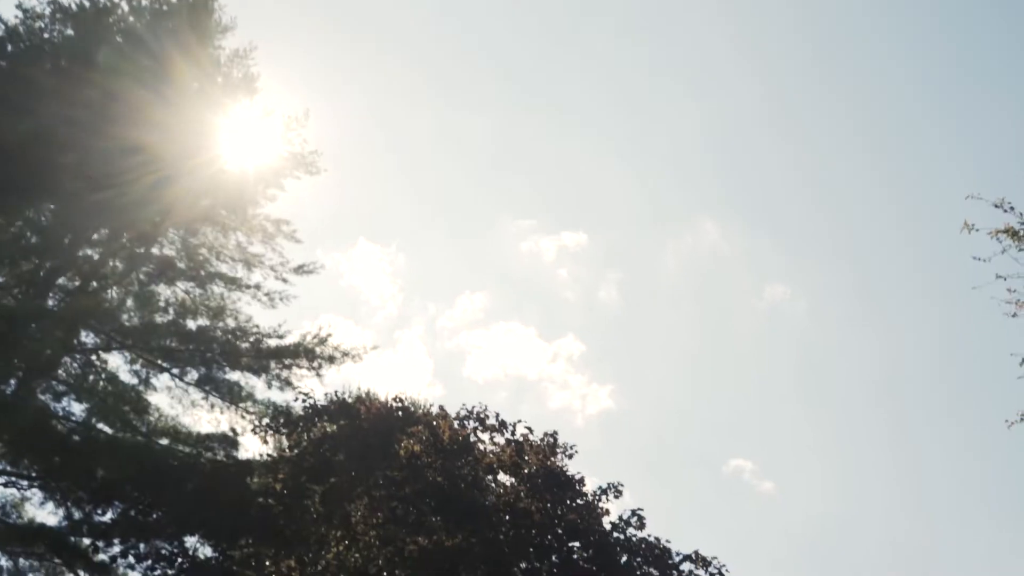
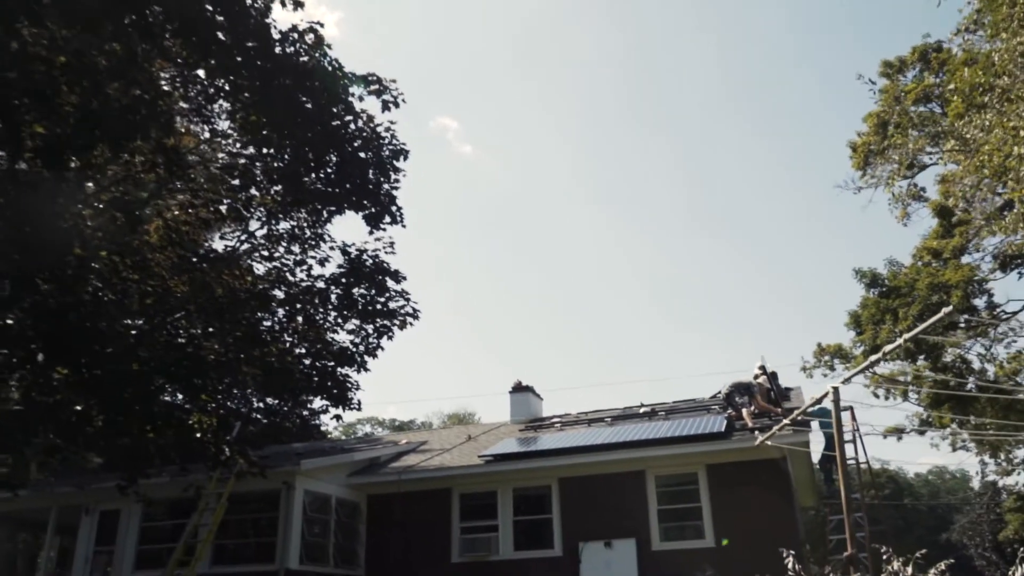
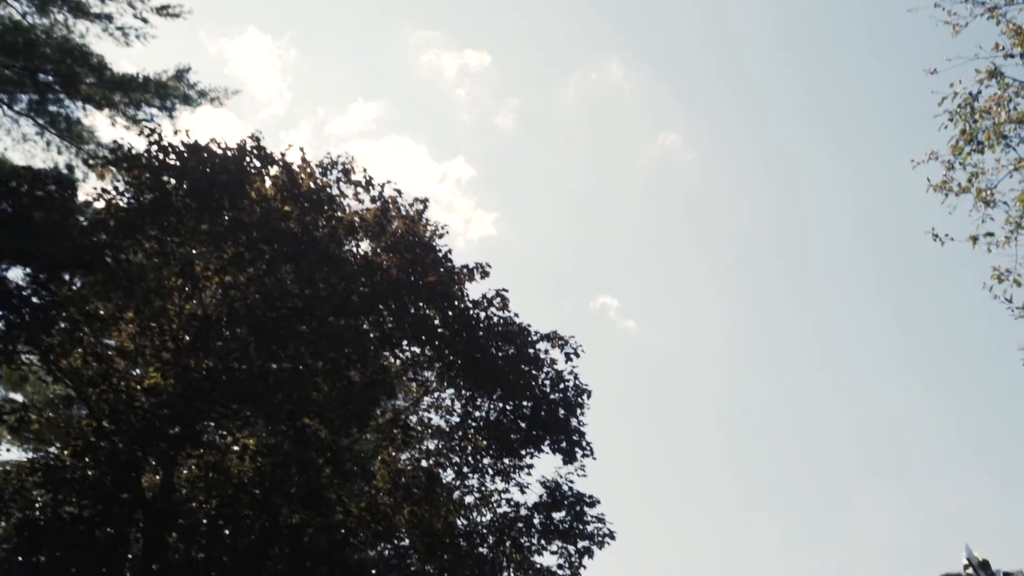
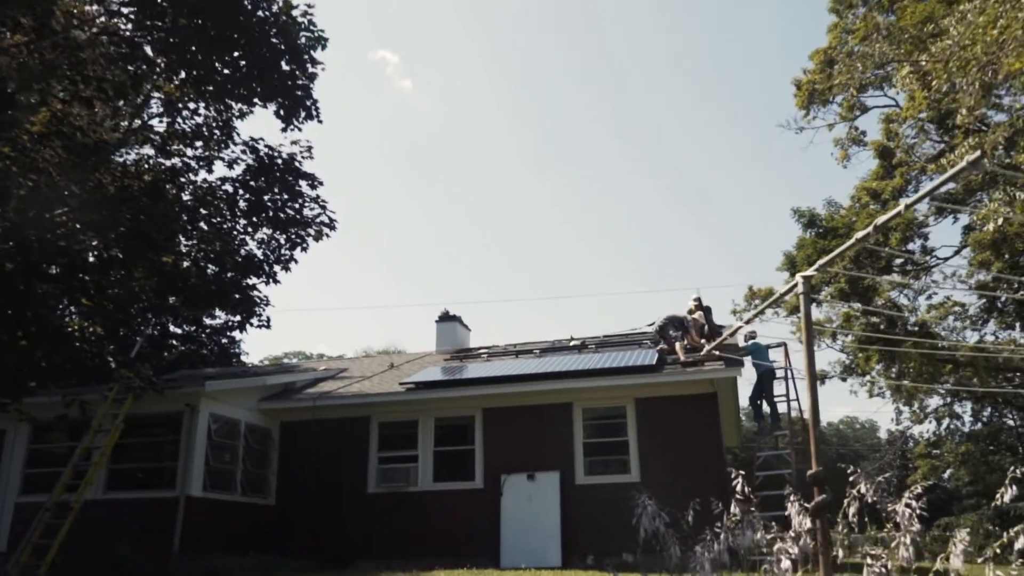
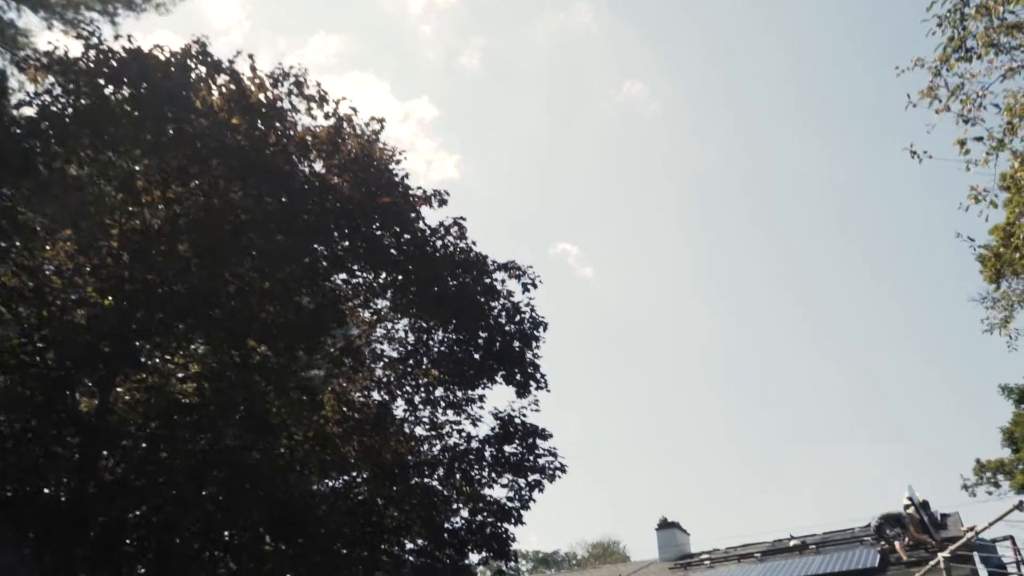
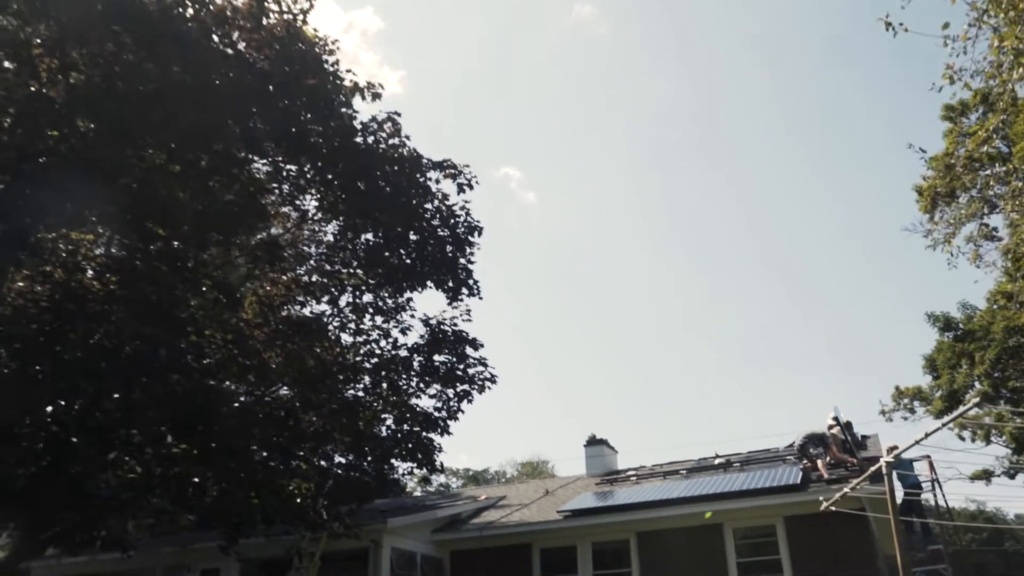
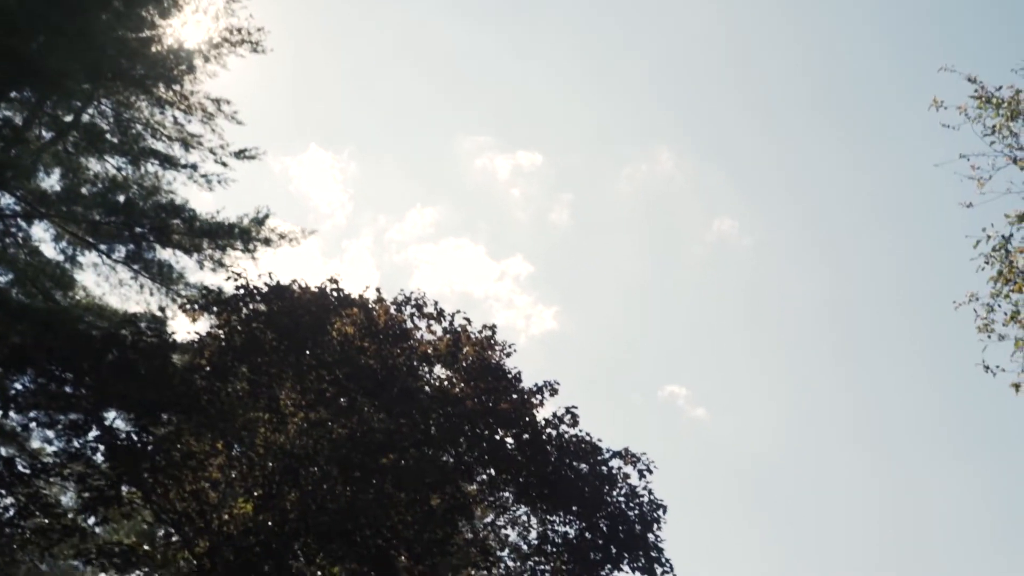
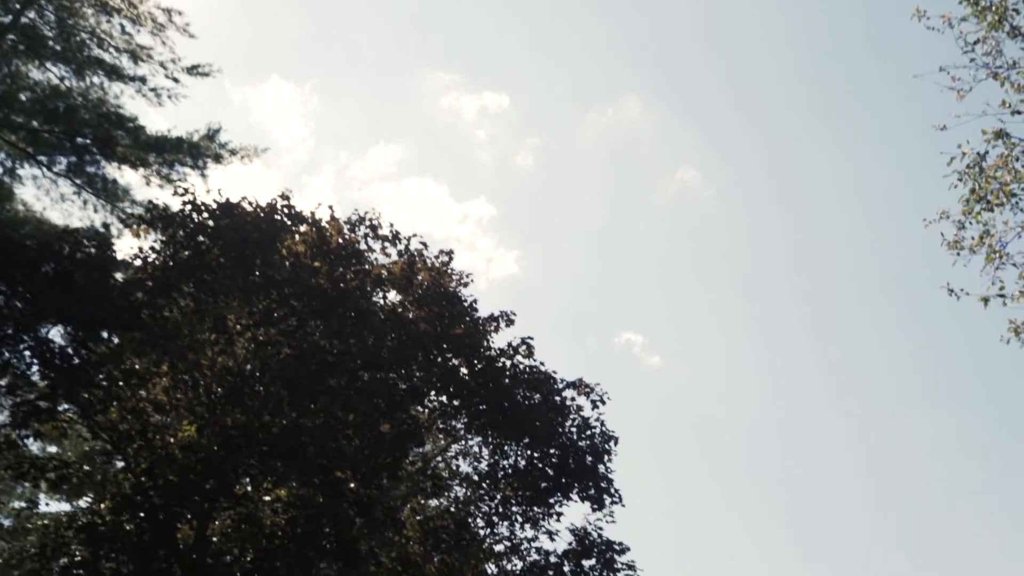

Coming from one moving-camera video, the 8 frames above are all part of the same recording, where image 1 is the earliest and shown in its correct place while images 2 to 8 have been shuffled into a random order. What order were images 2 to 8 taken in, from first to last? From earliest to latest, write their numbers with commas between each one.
7, 8, 3, 5, 6, 2, 4
